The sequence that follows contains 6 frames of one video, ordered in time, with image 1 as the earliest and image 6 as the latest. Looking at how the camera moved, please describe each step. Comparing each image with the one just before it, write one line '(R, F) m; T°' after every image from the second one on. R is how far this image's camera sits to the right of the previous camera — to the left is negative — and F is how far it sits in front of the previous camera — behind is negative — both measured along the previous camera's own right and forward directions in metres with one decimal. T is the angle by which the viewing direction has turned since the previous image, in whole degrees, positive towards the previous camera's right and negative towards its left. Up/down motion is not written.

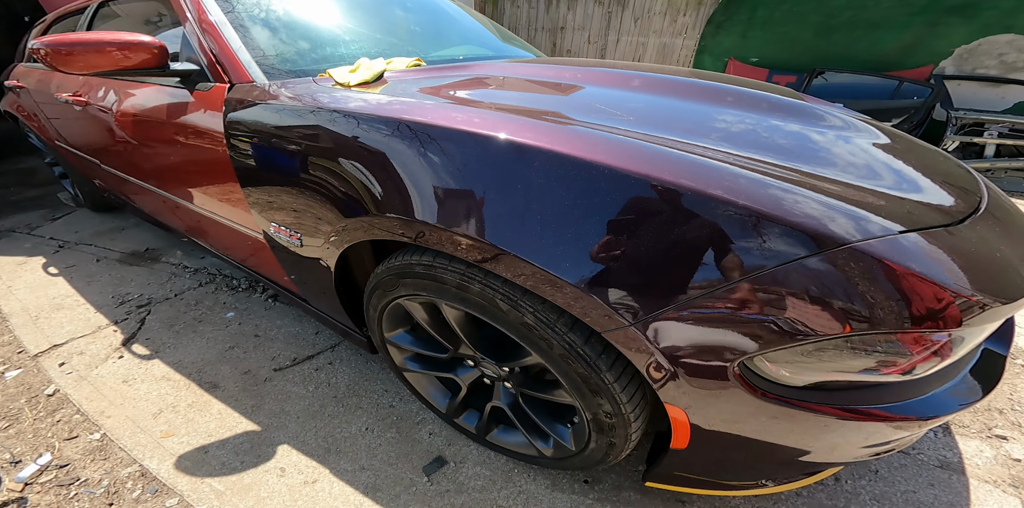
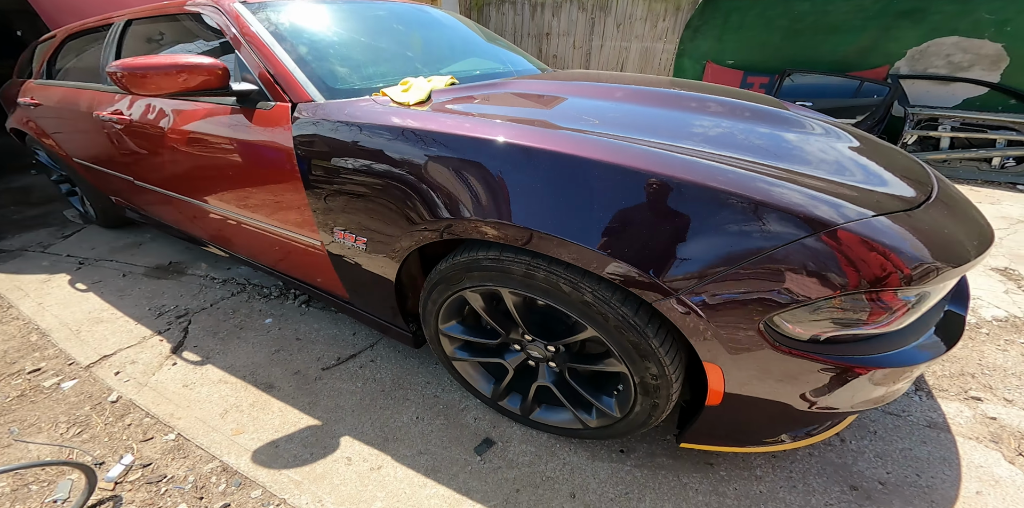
(-0.2, -0.2) m; +3°
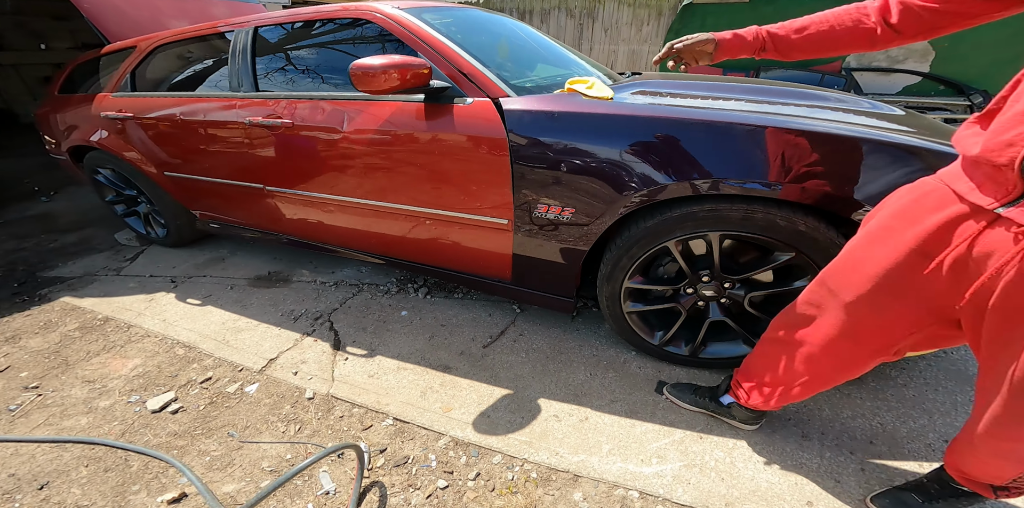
(-1.0, -0.2) m; +8°
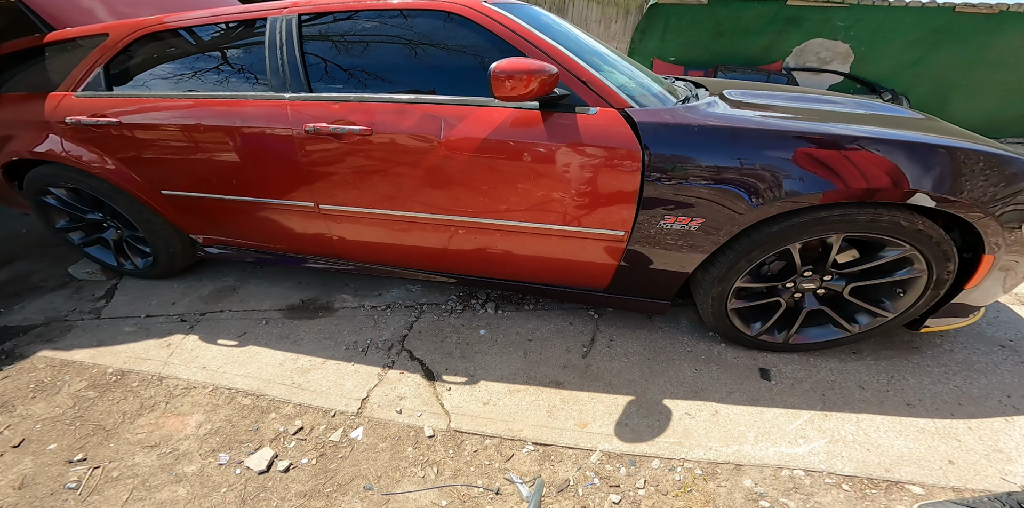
(-0.8, +0.1) m; +12°
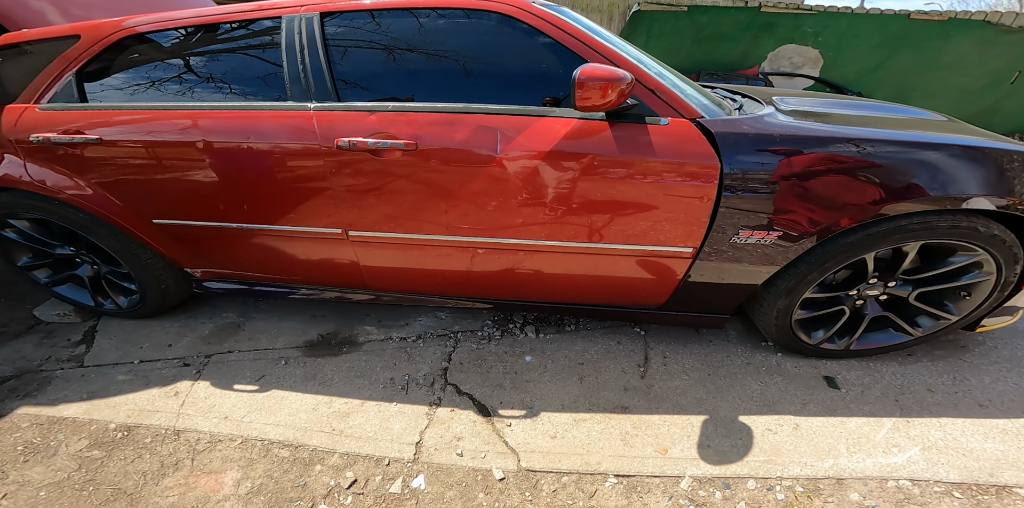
(-0.4, +0.2) m; +6°
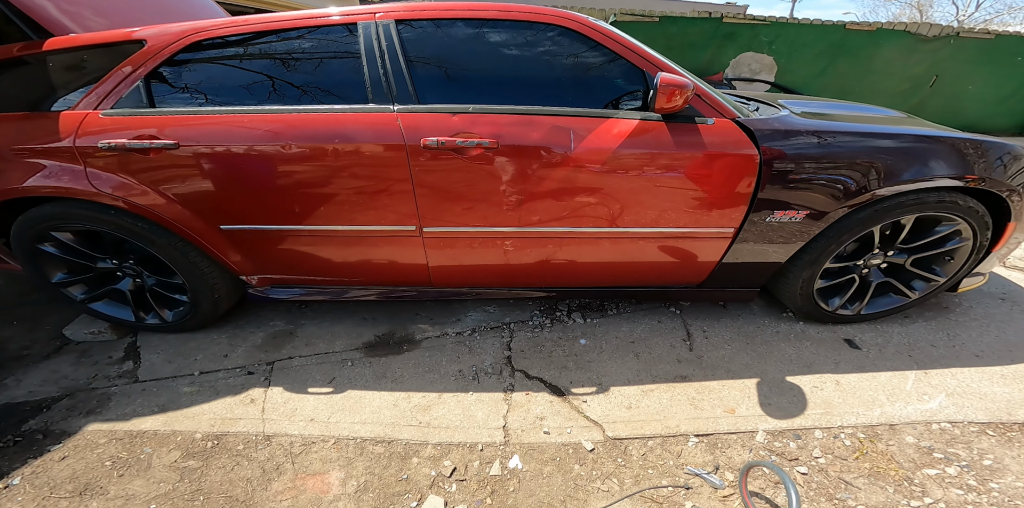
(-0.5, -0.1) m; +6°
